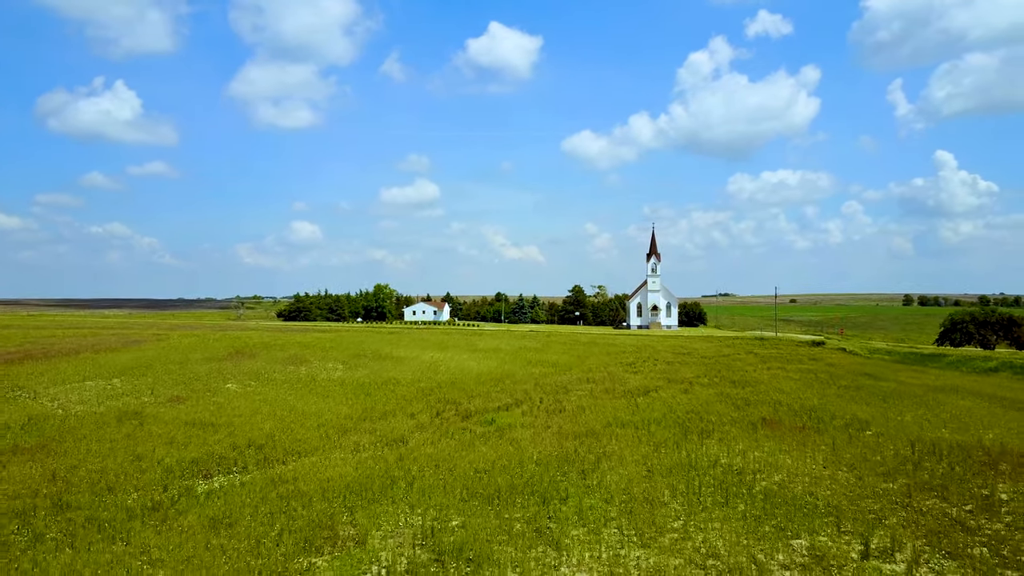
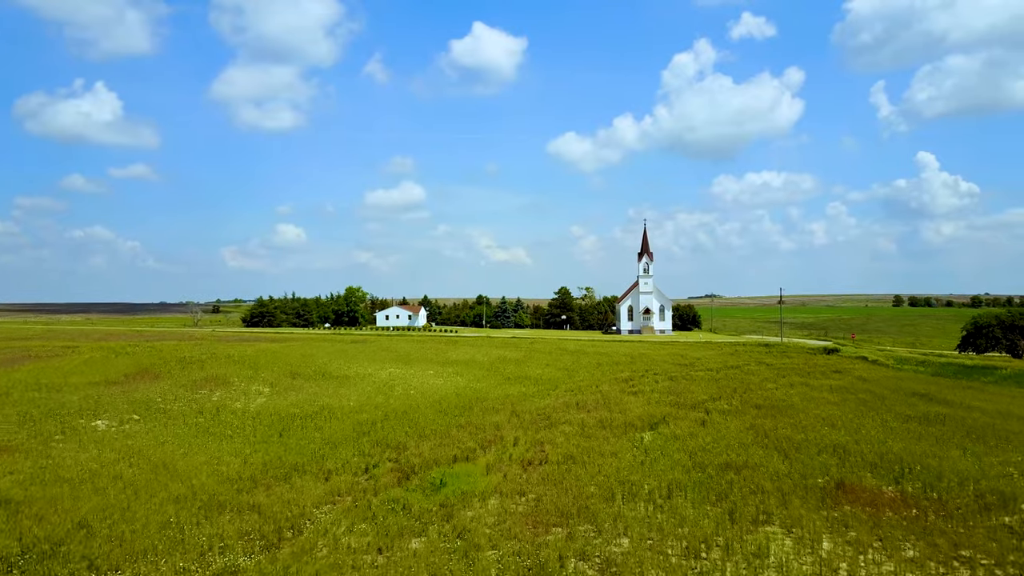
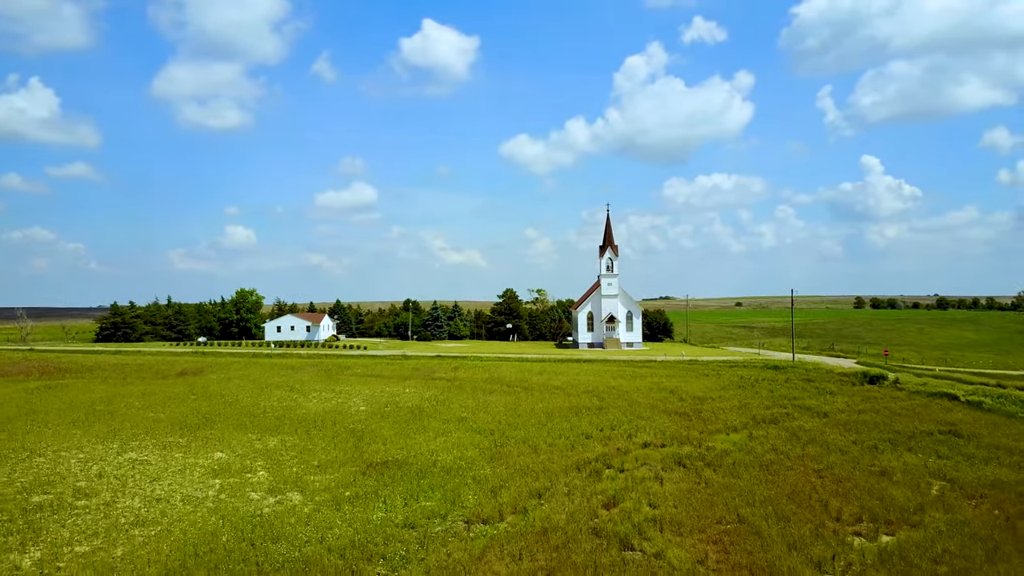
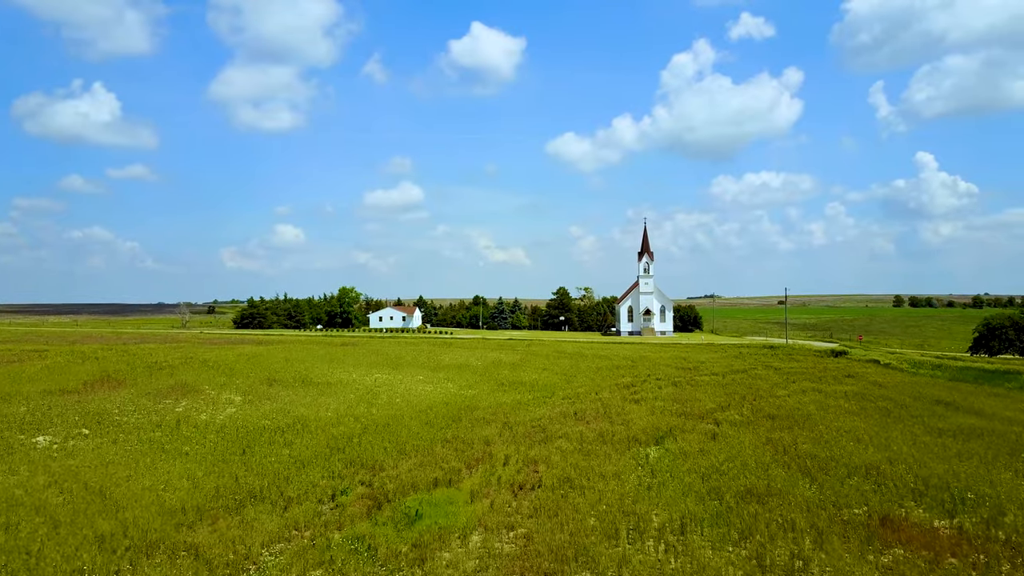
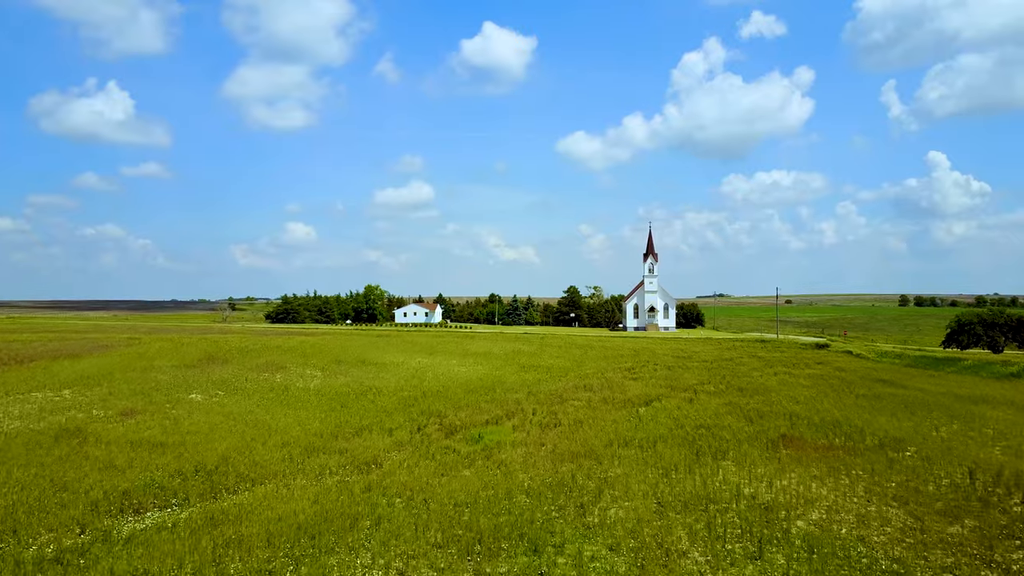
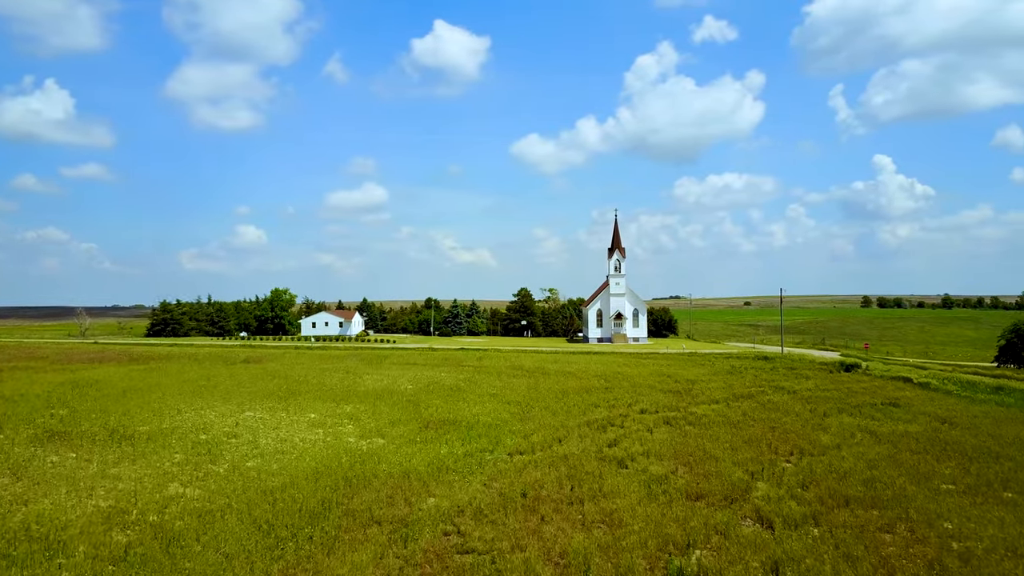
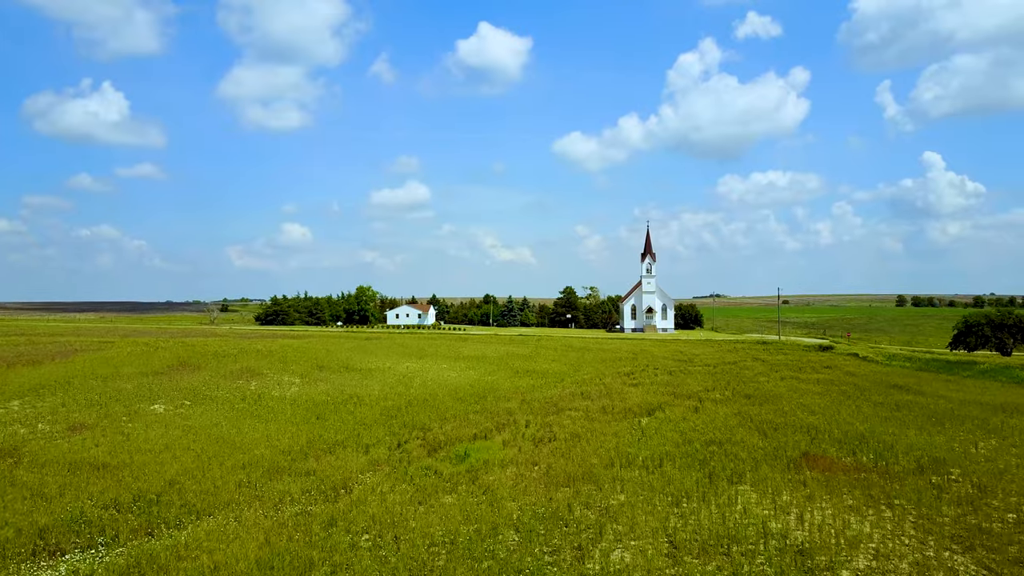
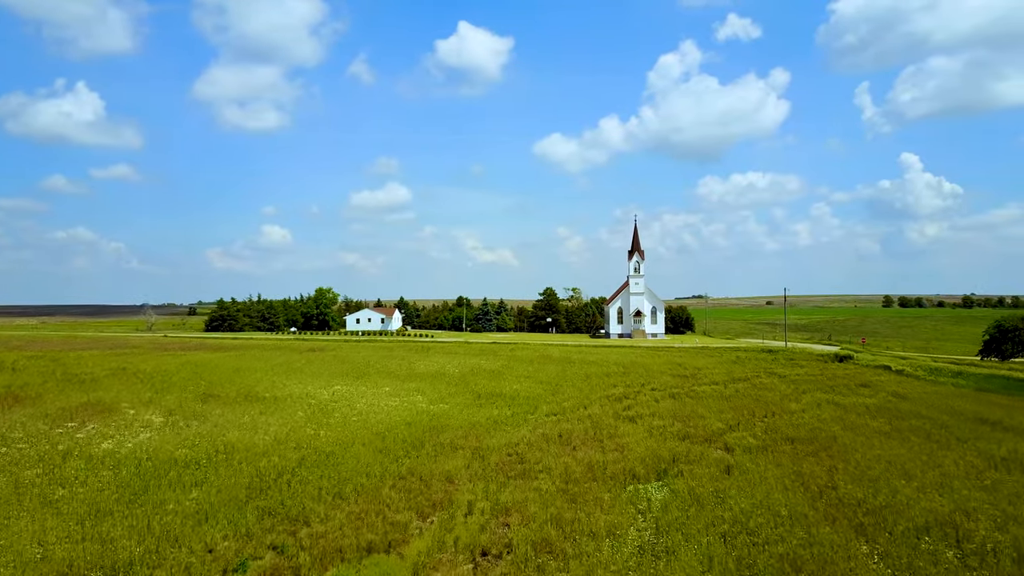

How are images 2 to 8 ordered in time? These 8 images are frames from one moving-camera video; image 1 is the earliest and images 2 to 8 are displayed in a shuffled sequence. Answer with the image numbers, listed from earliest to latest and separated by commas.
5, 7, 2, 4, 8, 6, 3
